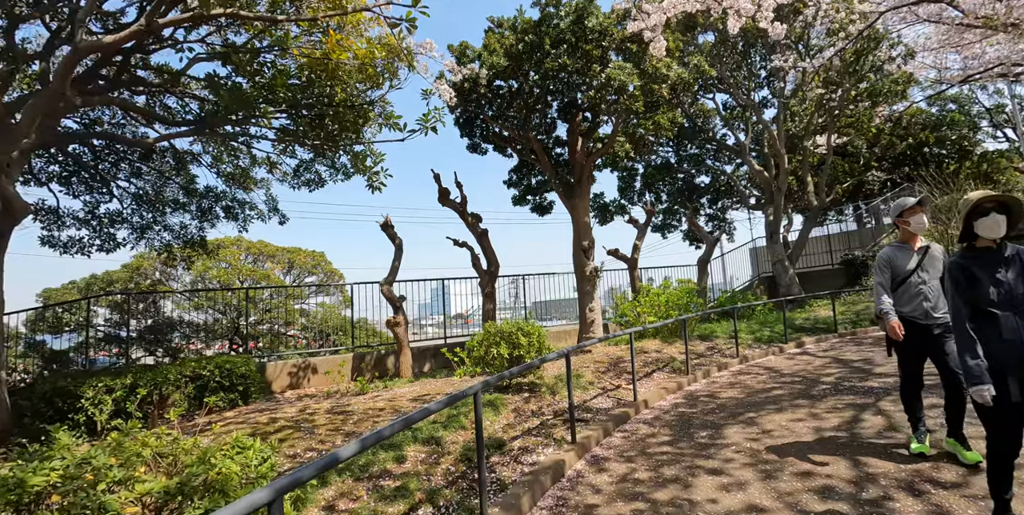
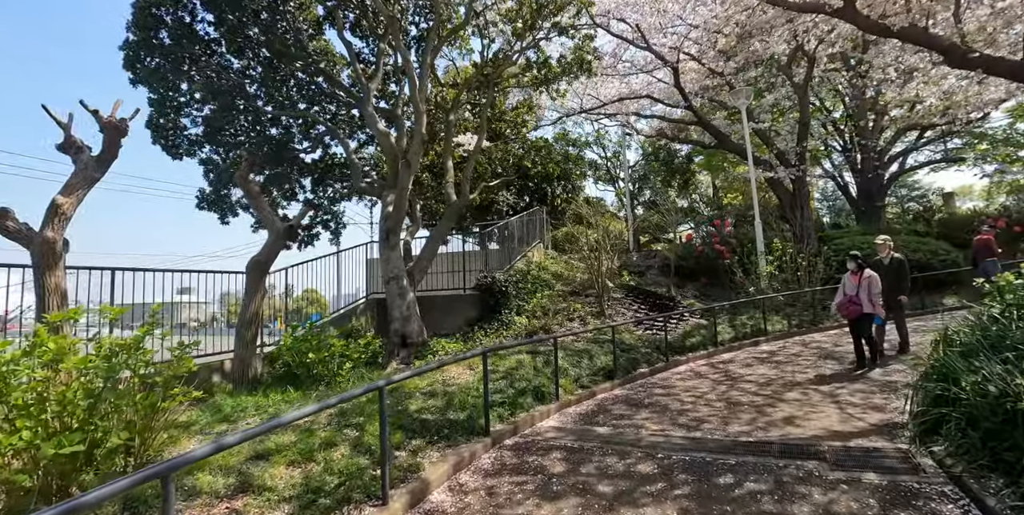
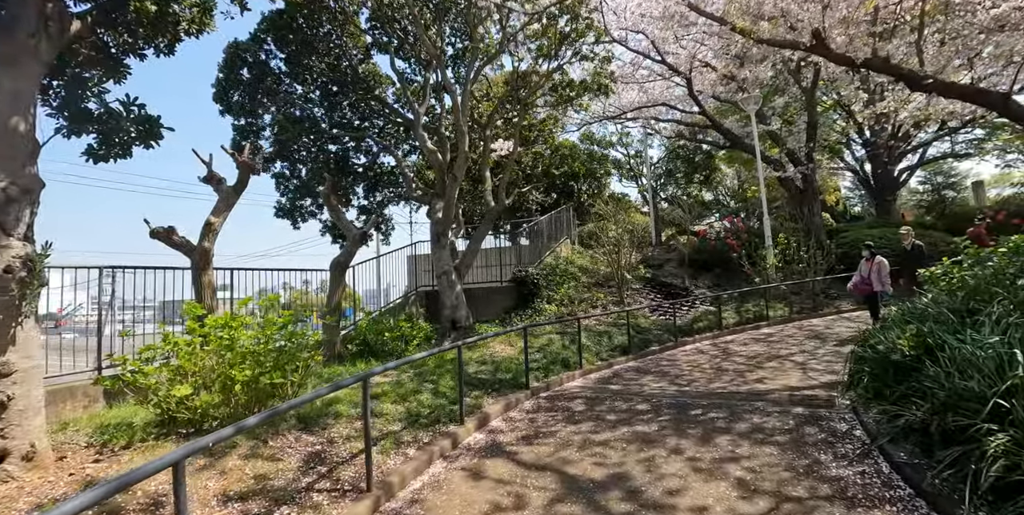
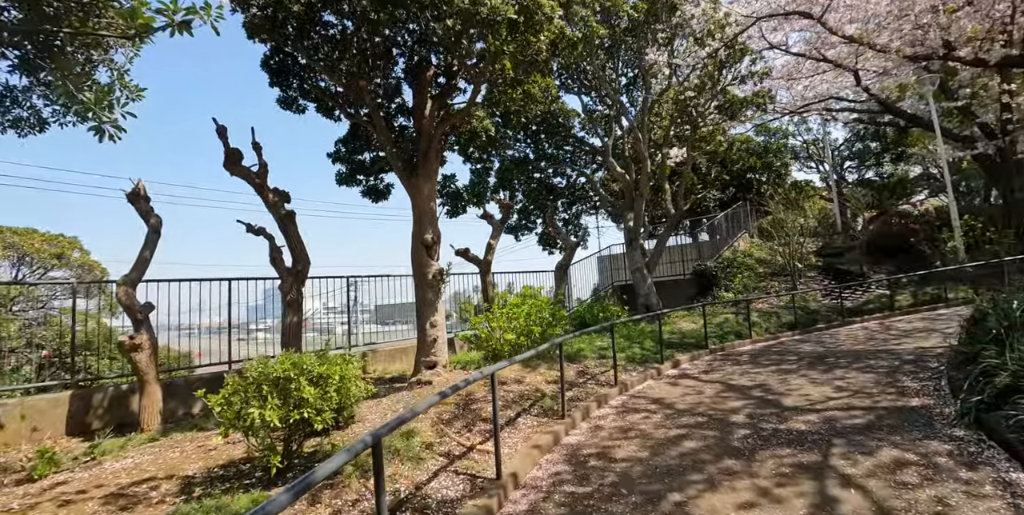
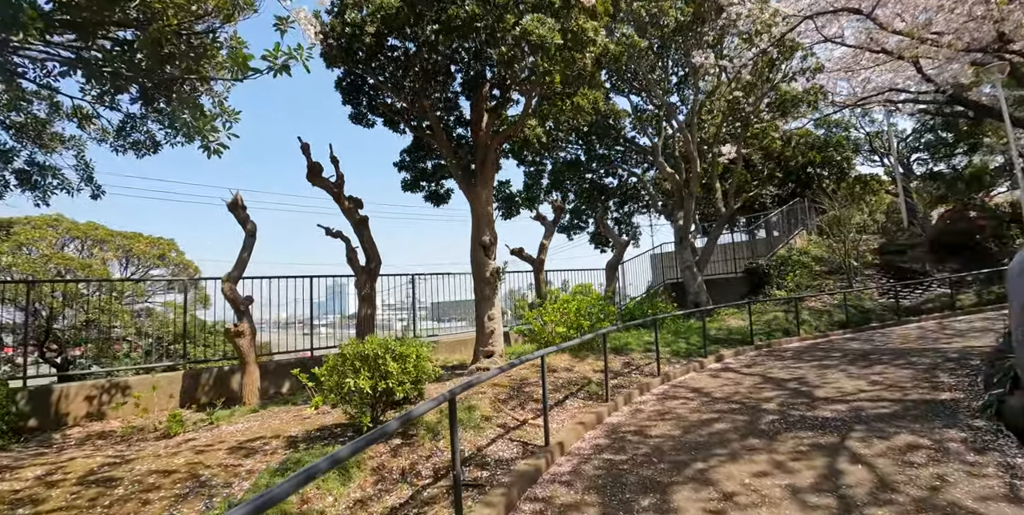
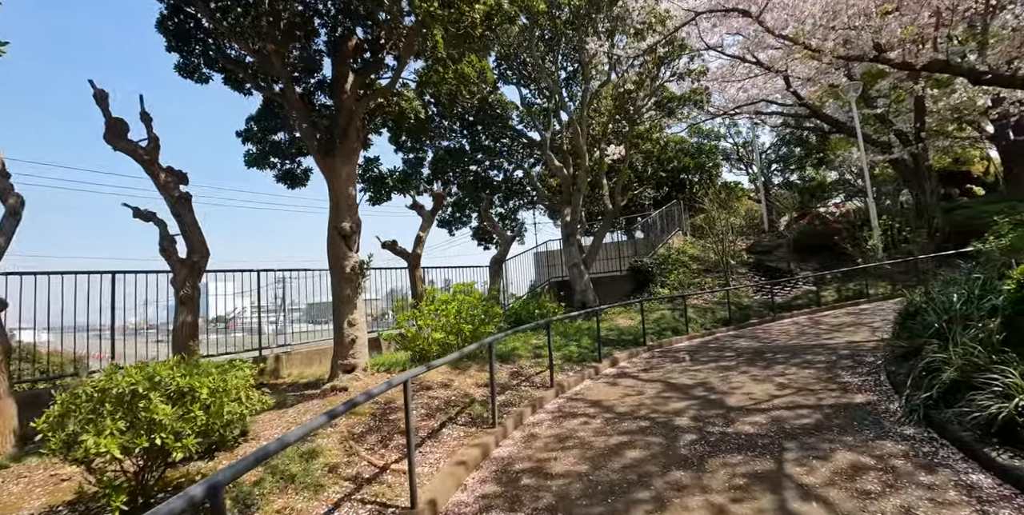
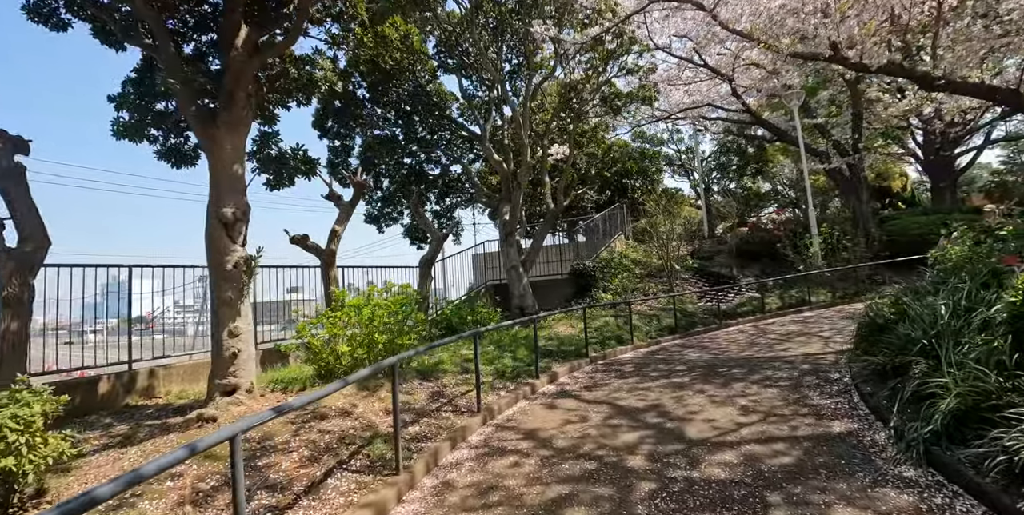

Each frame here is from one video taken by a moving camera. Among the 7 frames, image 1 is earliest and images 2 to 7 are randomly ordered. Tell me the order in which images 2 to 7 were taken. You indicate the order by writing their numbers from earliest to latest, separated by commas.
5, 4, 6, 7, 3, 2
